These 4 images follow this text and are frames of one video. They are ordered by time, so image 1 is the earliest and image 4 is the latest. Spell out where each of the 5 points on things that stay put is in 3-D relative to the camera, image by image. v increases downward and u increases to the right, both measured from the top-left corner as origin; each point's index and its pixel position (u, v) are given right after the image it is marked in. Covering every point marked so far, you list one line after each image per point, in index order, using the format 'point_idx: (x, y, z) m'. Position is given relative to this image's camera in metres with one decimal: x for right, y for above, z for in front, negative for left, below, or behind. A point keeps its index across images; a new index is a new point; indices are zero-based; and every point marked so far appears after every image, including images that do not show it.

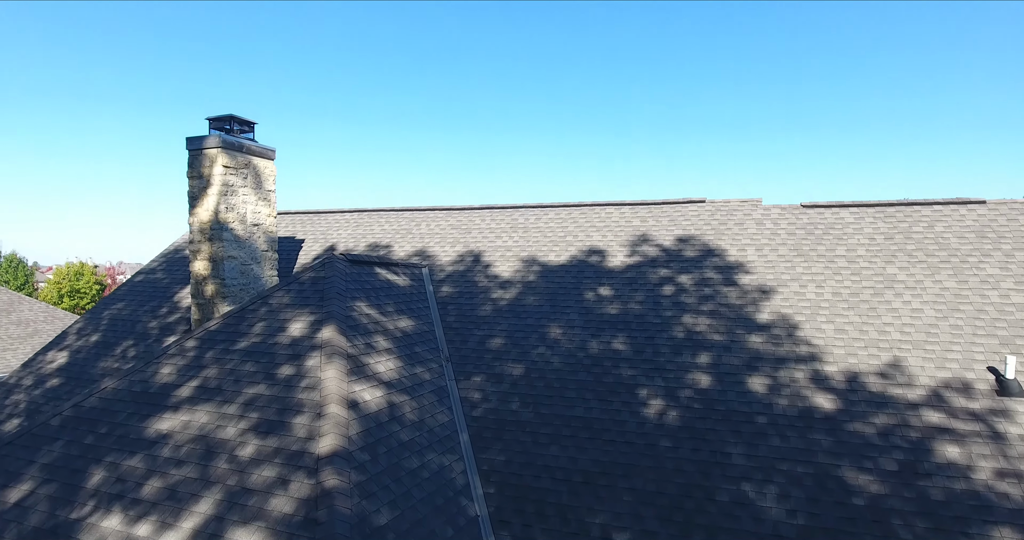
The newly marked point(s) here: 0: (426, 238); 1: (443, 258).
0: (-1.3, +0.5, +8.0) m
1: (-1.0, +0.2, +7.5) m
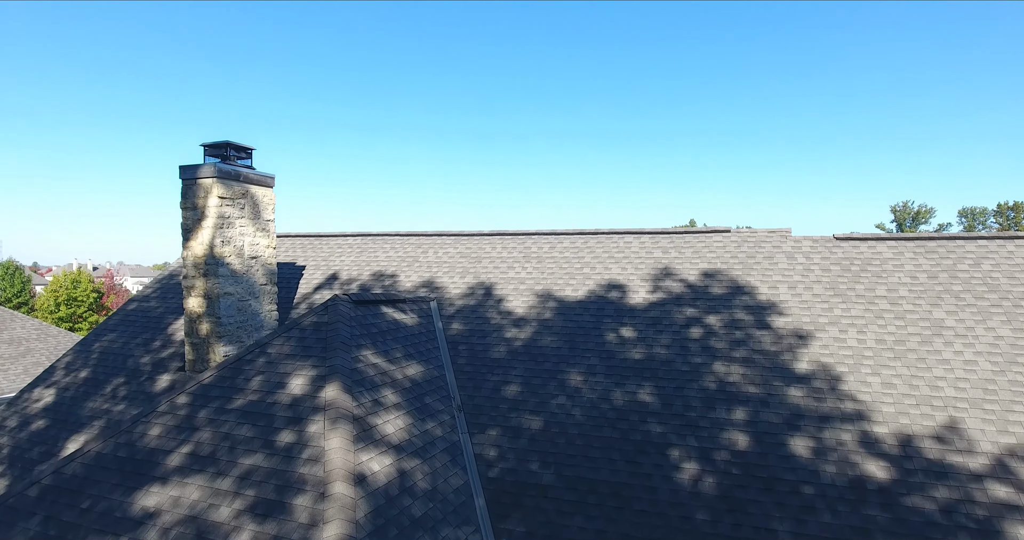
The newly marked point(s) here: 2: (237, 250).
0: (-1.1, 0.0, +7.6) m
1: (-0.8, -0.3, +7.1) m
2: (-3.2, +0.2, +6.3) m
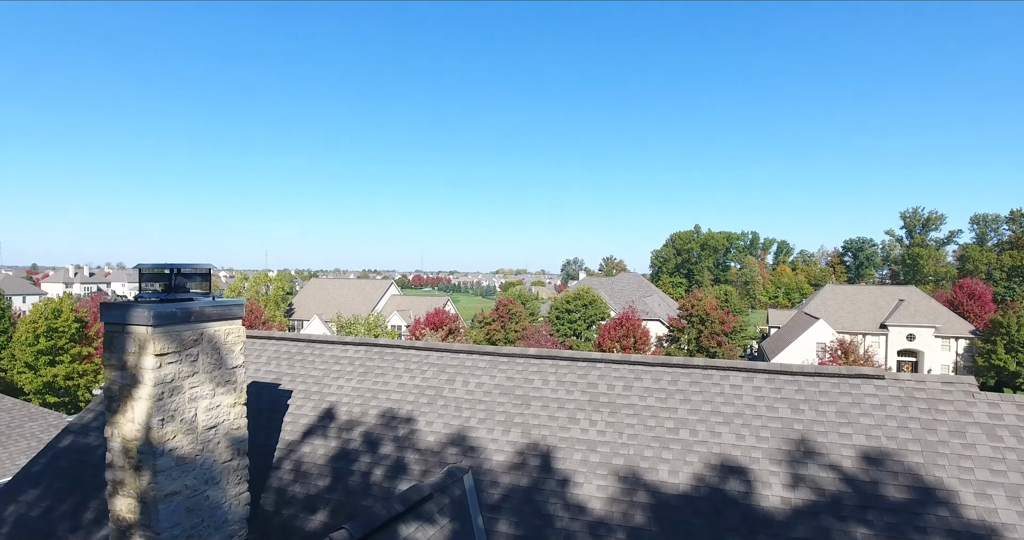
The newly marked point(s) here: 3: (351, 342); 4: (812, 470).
0: (-0.5, -1.4, +5.6) m
1: (-0.2, -1.8, +5.1) m
2: (-2.6, -1.2, +4.3) m
3: (-2.1, -0.9, +7.0) m
4: (+2.5, -1.6, +4.4) m
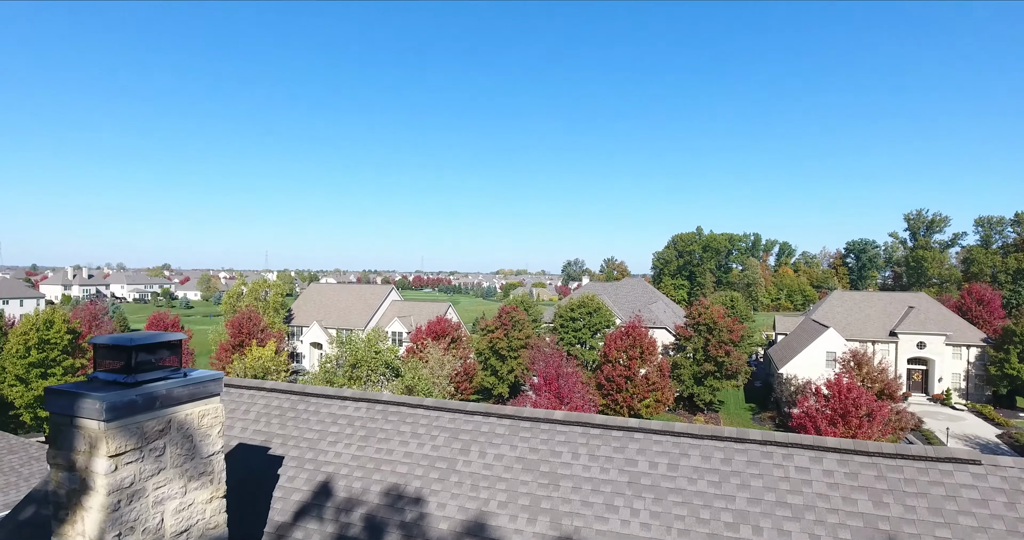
0: (-0.3, -2.0, +4.8) m
1: (0.0, -2.3, +4.3) m
2: (-2.4, -1.8, +3.6) m
3: (-1.9, -1.4, +6.2) m
4: (+2.7, -2.2, +3.6) m
